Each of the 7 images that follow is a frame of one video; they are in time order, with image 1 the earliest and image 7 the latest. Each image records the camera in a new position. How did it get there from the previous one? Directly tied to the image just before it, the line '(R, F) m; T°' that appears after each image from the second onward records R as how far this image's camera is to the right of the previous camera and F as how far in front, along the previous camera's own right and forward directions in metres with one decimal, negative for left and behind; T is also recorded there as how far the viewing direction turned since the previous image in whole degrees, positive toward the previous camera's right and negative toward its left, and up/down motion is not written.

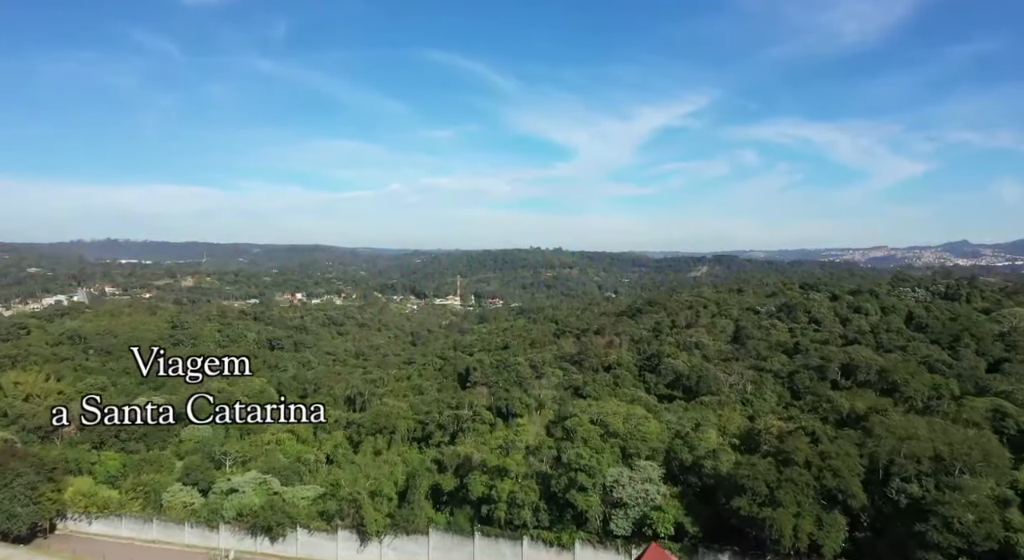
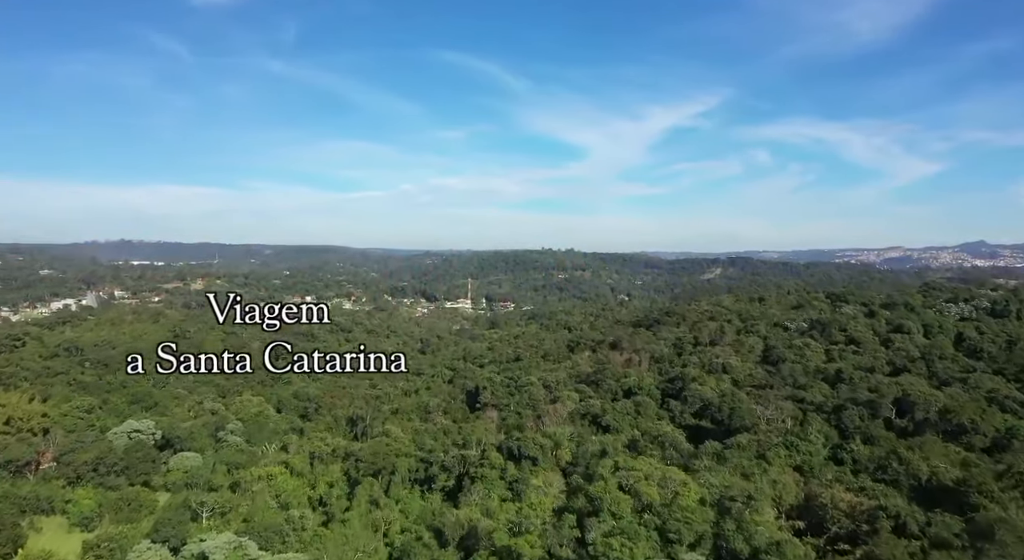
(0.0, +1.4) m; -1°
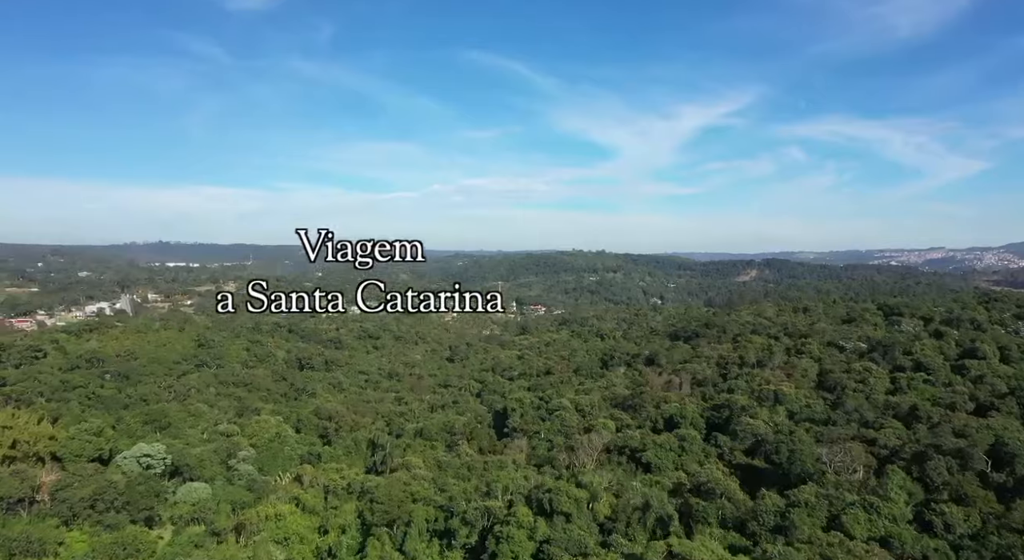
(0.0, +1.4) m; -3°
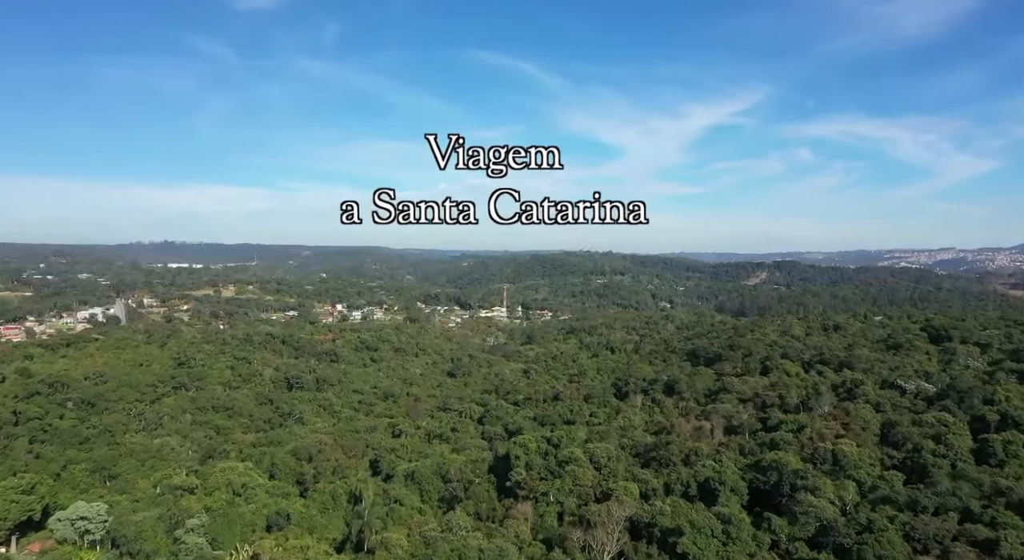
(+0.1, +2.8) m; -1°
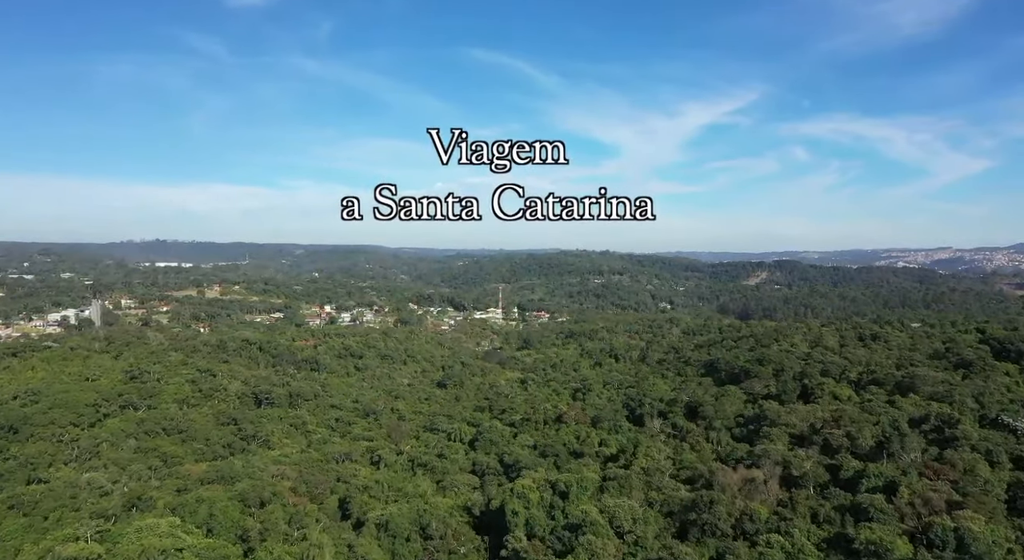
(0.0, +3.8) m; 0°
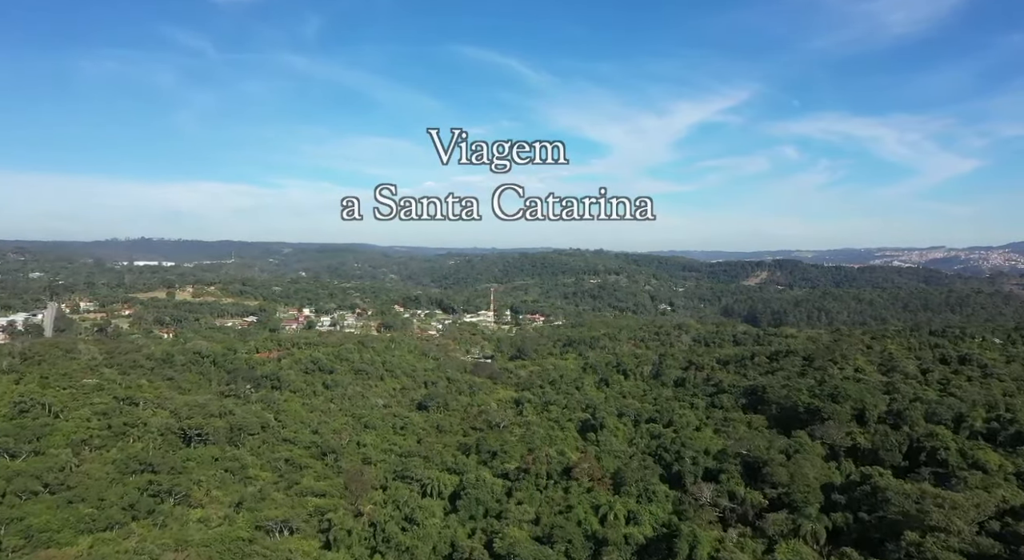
(0.0, +6.1) m; +1°
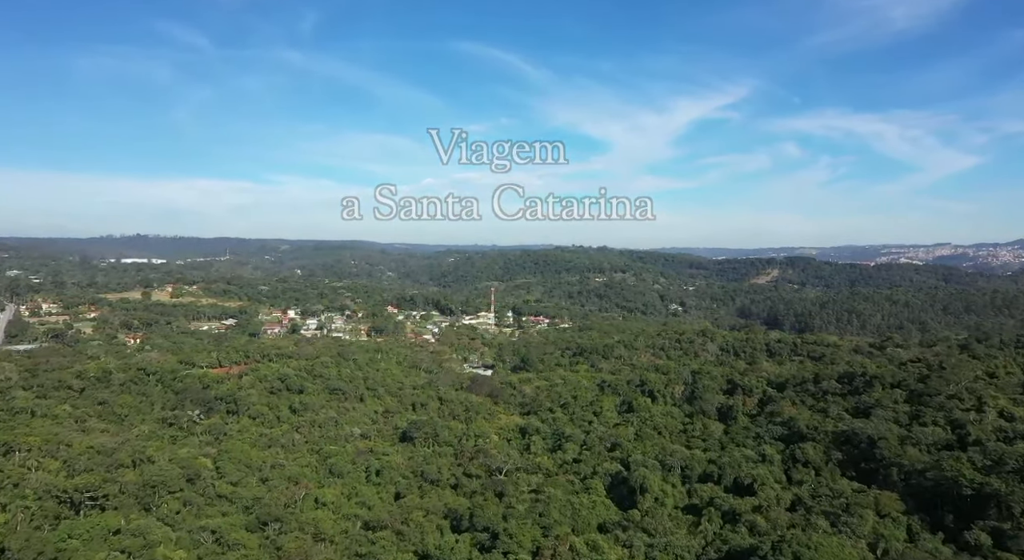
(-0.2, +6.7) m; 0°
